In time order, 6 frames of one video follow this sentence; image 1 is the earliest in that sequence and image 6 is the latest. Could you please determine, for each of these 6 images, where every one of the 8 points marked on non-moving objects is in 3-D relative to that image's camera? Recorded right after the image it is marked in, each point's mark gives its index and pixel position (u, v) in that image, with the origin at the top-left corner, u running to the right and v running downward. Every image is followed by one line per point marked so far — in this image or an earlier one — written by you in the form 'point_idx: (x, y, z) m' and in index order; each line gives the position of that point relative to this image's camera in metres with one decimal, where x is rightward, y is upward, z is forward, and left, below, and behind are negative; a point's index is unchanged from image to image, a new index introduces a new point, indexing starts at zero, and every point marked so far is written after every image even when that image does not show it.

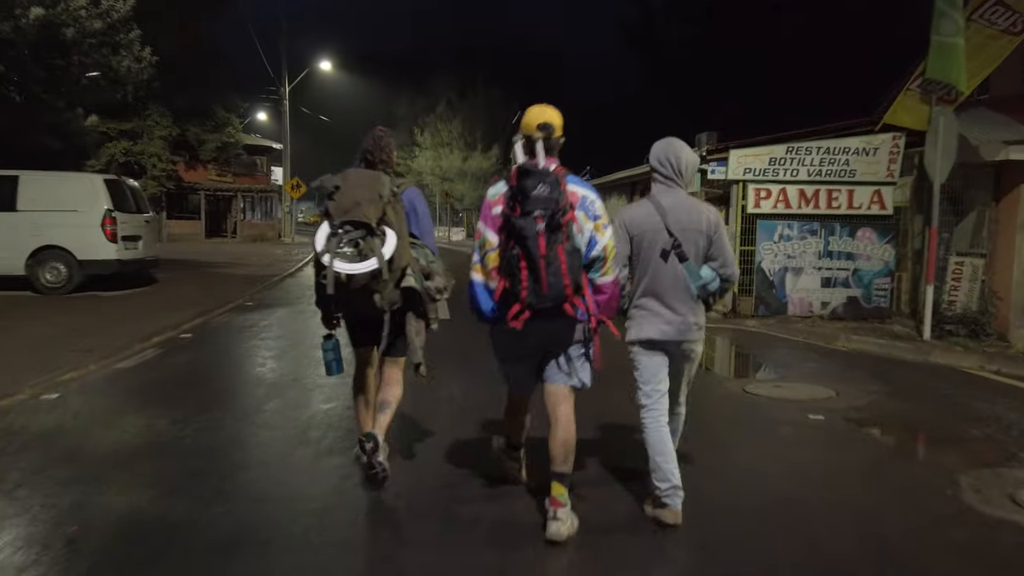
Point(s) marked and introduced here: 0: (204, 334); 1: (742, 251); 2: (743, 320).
0: (-3.9, -0.6, +9.5) m
1: (+3.7, +0.6, +12.0) m
2: (+3.7, -0.5, +11.8) m
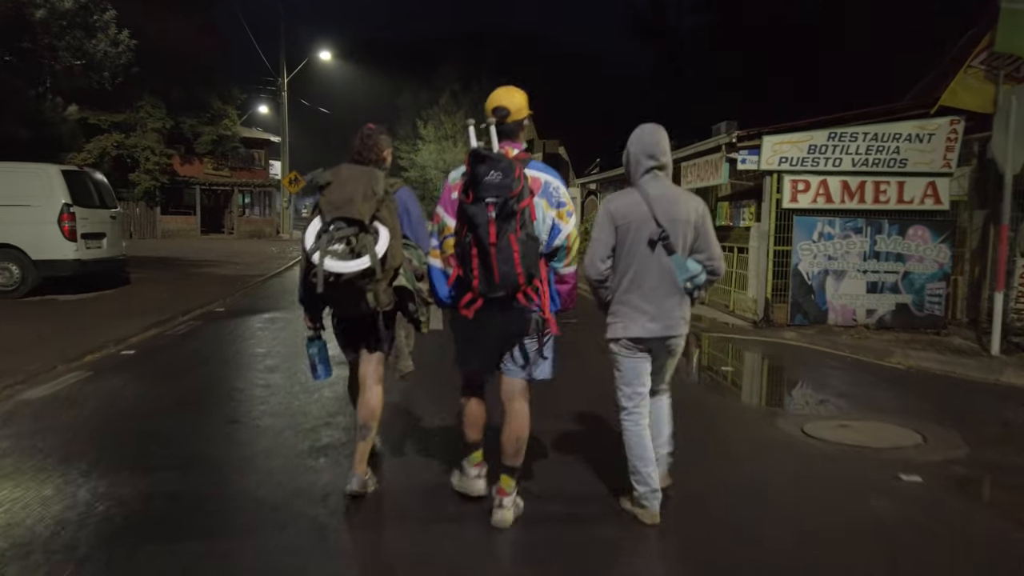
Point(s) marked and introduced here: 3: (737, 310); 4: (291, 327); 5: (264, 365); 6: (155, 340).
0: (-3.9, -0.7, +8.1) m
1: (+3.7, +0.5, +10.5) m
2: (+3.7, -0.6, +10.3) m
3: (+3.5, -0.3, +11.6) m
4: (-3.0, -0.5, +10.2) m
5: (-2.6, -0.8, +7.7) m
6: (-4.1, -0.6, +8.7) m
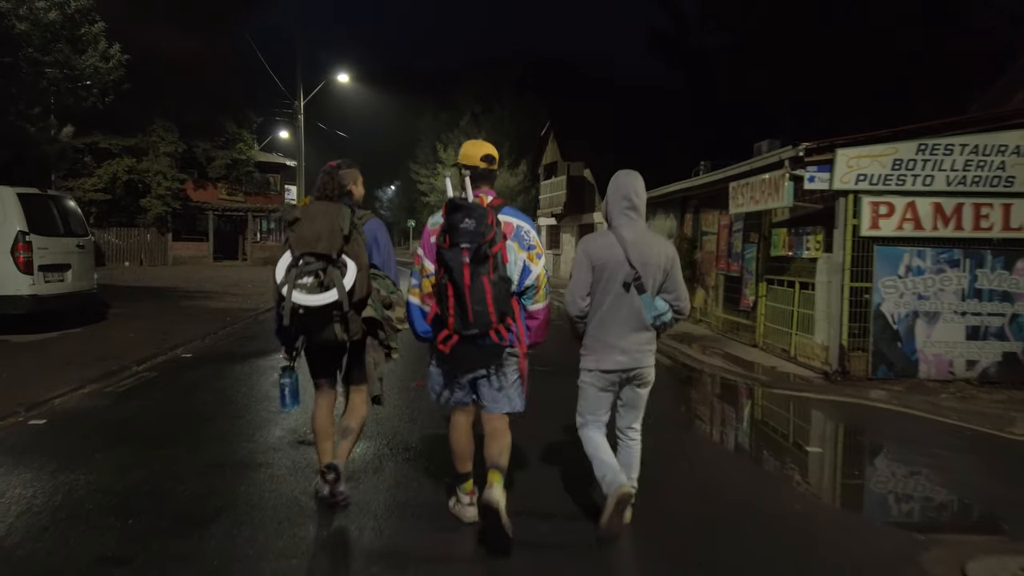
0: (-3.7, -1.1, +6.4) m
1: (+3.9, 0.0, +8.7) m
2: (+3.9, -1.1, +8.4) m
3: (+3.7, -0.9, +9.8) m
4: (-2.8, -1.0, +8.5) m
5: (-2.4, -1.2, +5.9) m
6: (-4.0, -1.1, +7.0) m
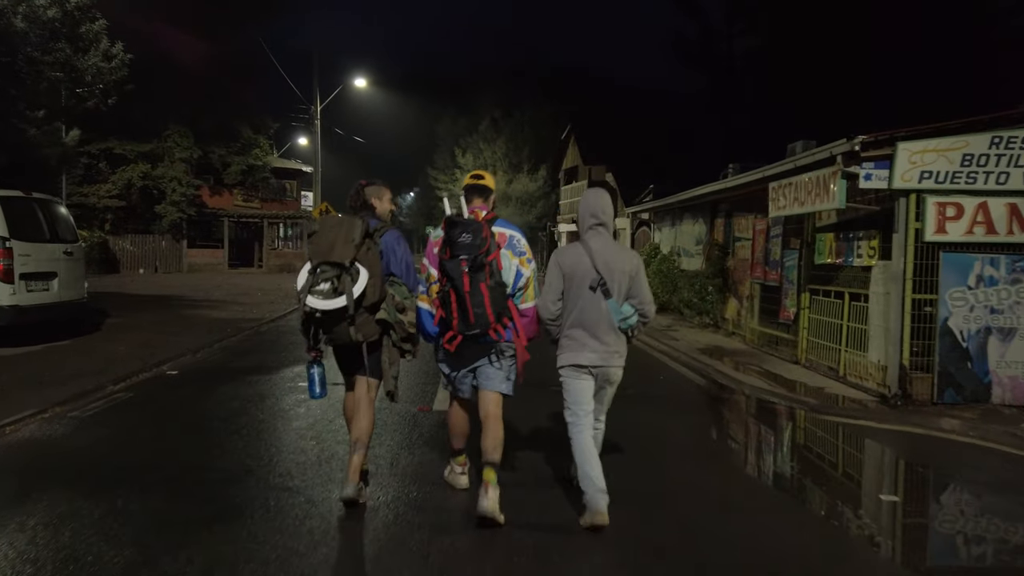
0: (-3.6, -1.2, +5.6) m
1: (+4.1, -0.1, +7.6) m
2: (+4.1, -1.2, +7.4) m
3: (+3.9, -1.0, +8.7) m
4: (-2.6, -1.1, +7.7) m
5: (-2.3, -1.3, +5.1) m
6: (-3.9, -1.2, +6.2) m
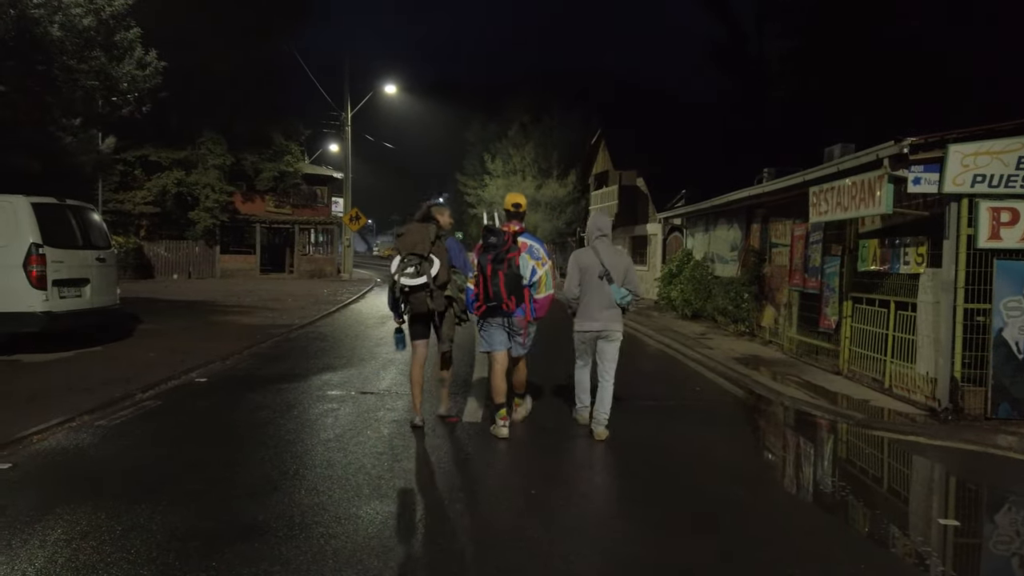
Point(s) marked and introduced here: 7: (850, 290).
0: (-3.4, -1.3, +5.5) m
1: (+4.4, -0.2, +7.3) m
2: (+4.4, -1.3, +7.0) m
3: (+4.2, -1.1, +8.4) m
4: (-2.3, -1.2, +7.6) m
5: (-2.1, -1.3, +4.9) m
6: (-3.6, -1.2, +6.1) m
7: (+4.3, 0.0, +9.6) m
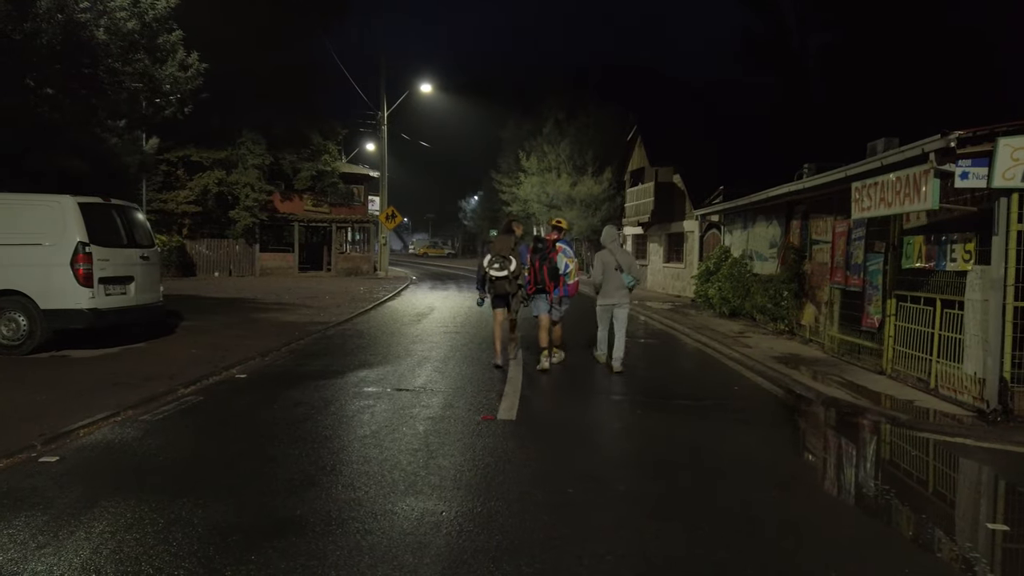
0: (-3.1, -1.3, +5.7) m
1: (+4.7, -0.2, +7.1) m
2: (+4.7, -1.3, +6.8) m
3: (+4.6, -1.1, +8.1) m
4: (-2.0, -1.2, +7.6) m
5: (-1.9, -1.3, +5.0) m
6: (-3.3, -1.2, +6.3) m
7: (+4.7, 0.0, +9.3) m
